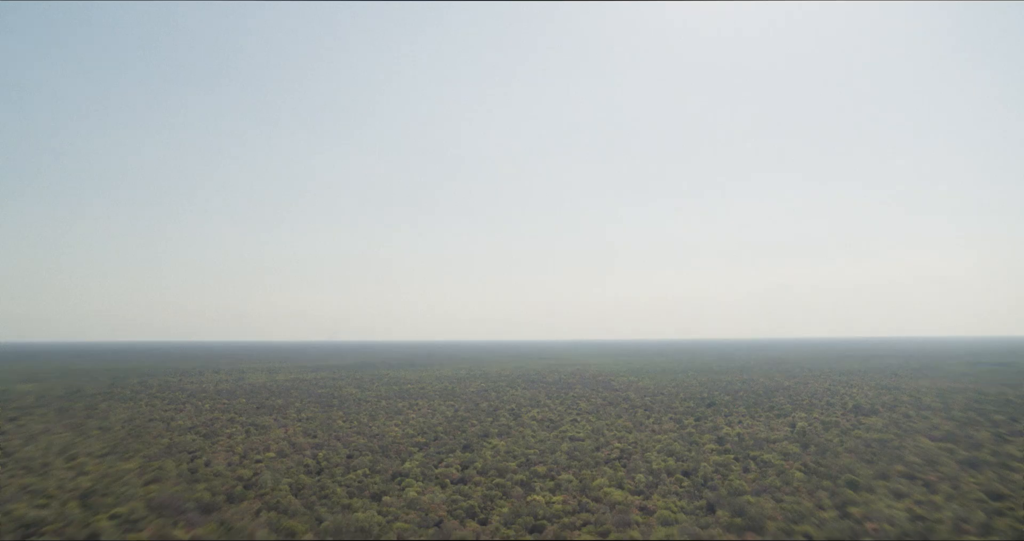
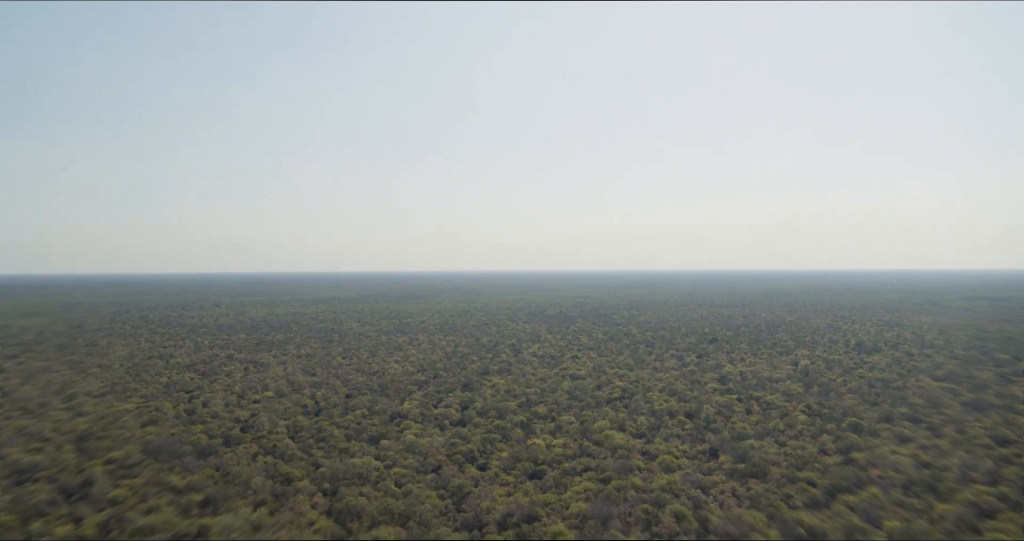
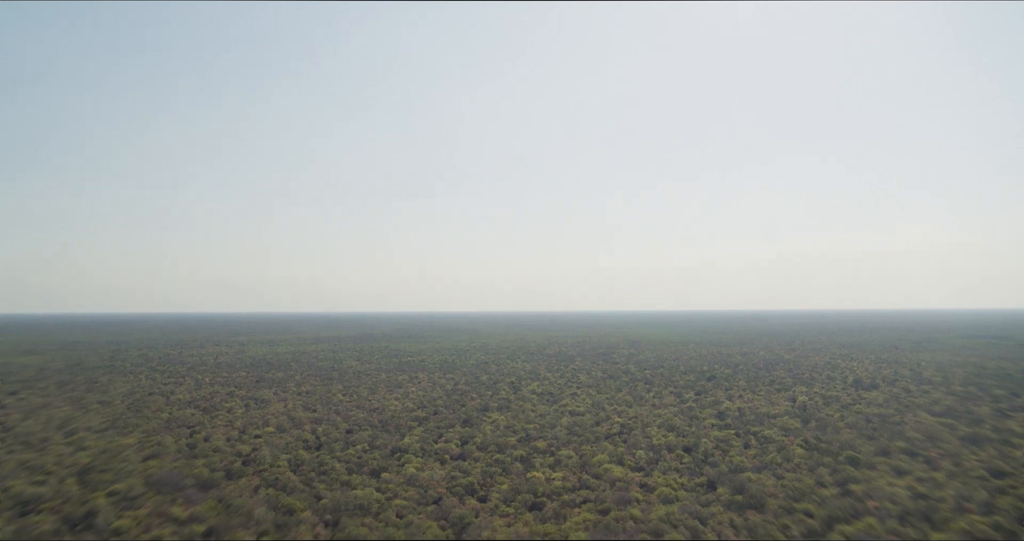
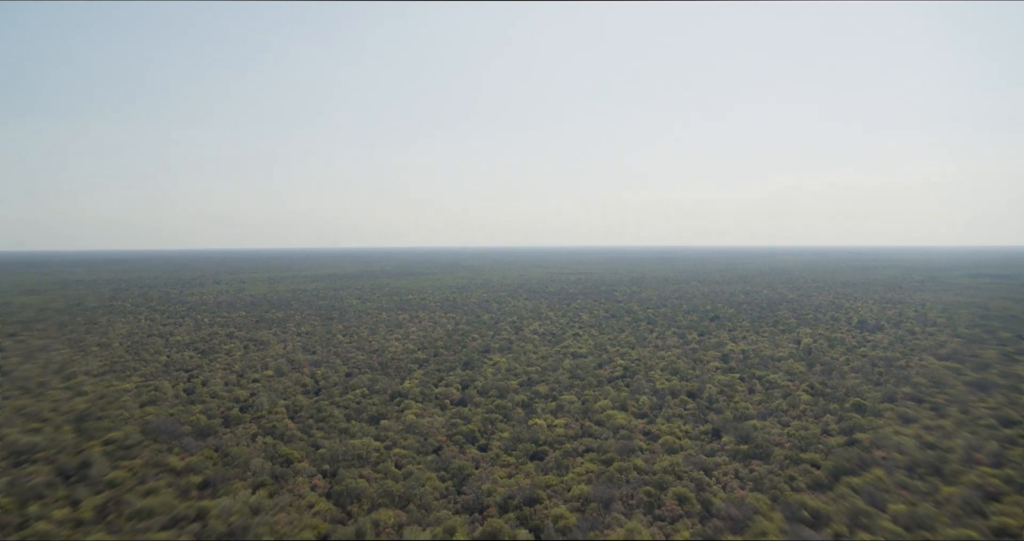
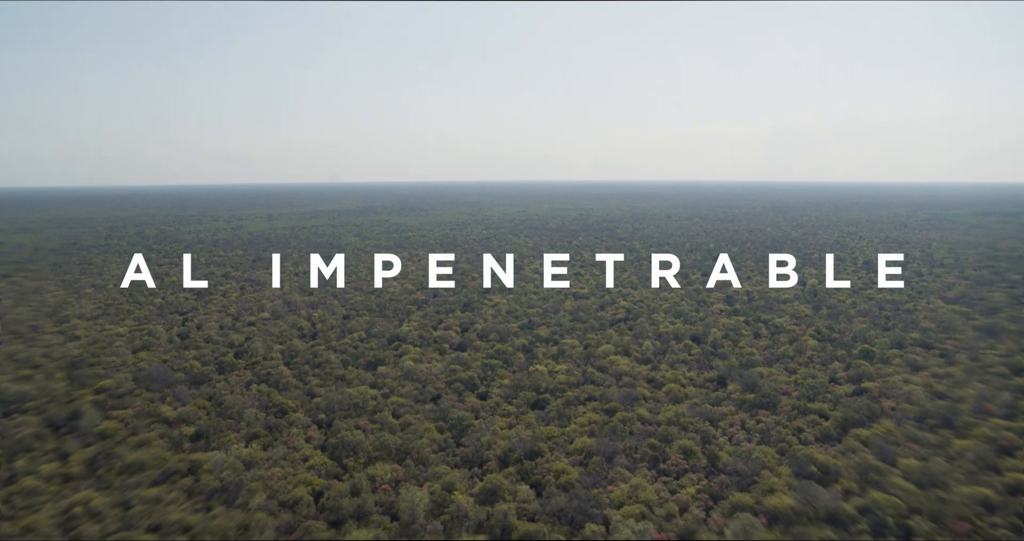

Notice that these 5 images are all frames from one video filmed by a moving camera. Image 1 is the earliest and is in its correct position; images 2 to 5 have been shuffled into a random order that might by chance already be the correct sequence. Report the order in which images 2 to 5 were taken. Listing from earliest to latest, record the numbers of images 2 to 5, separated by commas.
3, 2, 4, 5
